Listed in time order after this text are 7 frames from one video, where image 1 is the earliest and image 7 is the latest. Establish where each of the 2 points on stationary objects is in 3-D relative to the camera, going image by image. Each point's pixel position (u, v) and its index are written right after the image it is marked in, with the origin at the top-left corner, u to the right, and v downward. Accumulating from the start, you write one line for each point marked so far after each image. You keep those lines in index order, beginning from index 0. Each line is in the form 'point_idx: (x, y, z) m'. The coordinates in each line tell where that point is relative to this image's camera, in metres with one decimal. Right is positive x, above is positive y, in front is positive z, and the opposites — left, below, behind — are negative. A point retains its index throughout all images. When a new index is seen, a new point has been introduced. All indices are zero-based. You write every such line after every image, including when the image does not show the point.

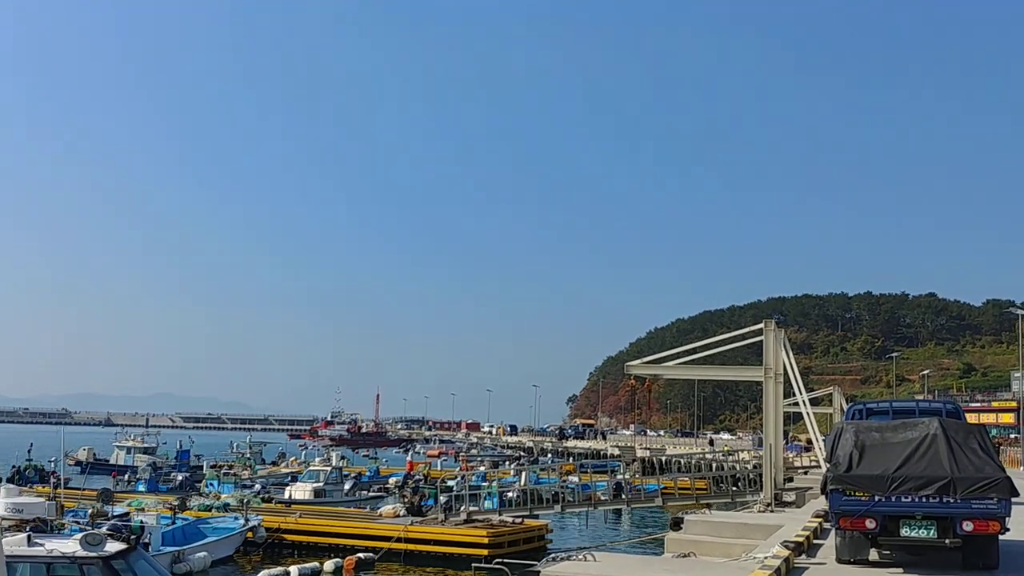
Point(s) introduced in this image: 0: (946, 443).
0: (+3.9, -1.4, +9.4) m
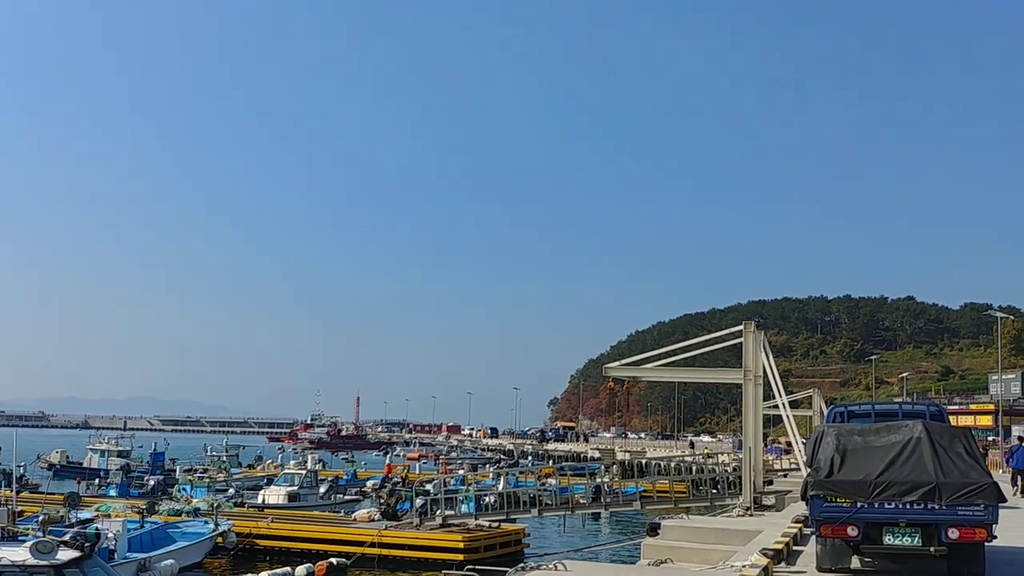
0: (+3.6, -1.4, +9.1) m
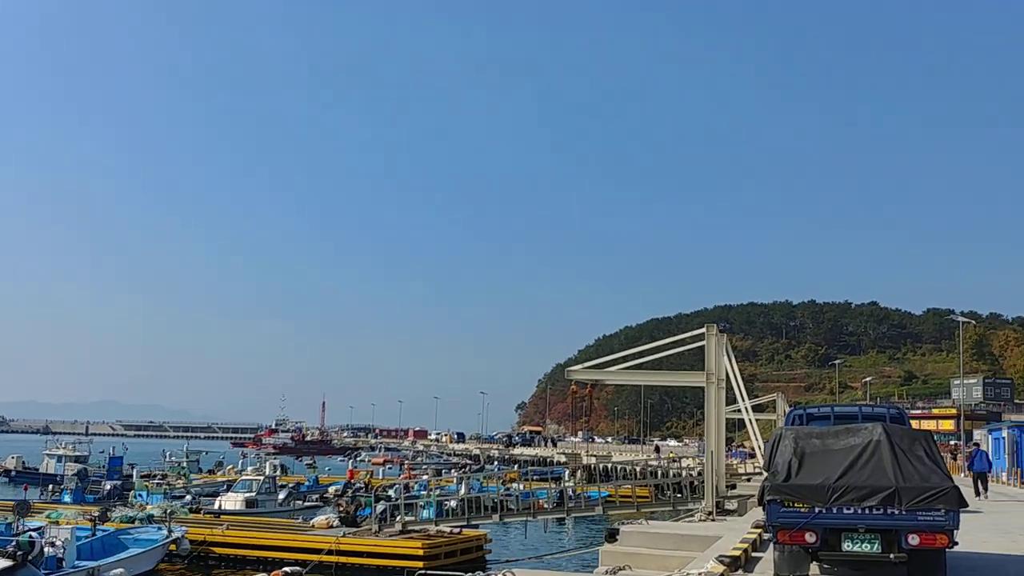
0: (+3.1, -1.3, +8.8) m
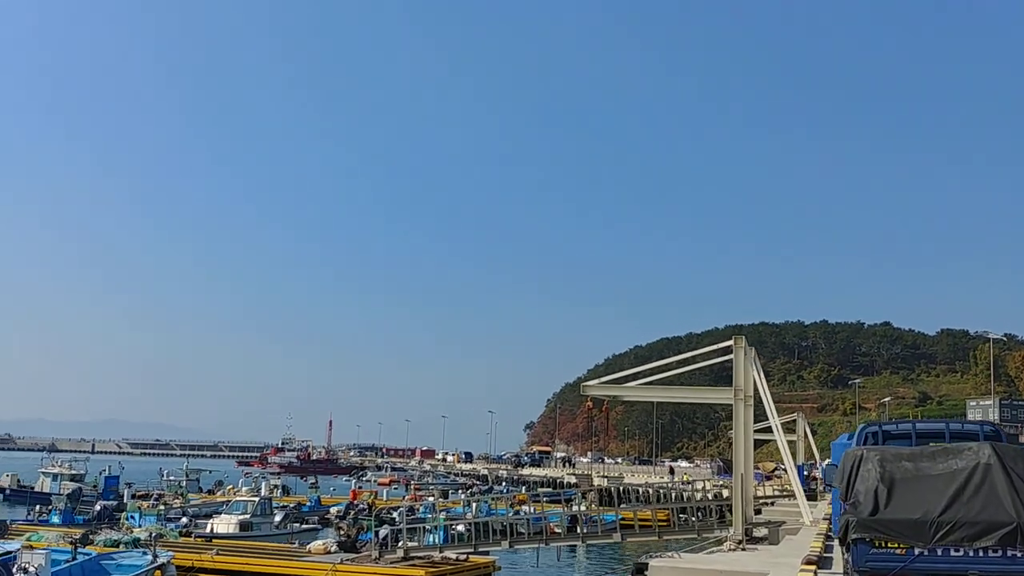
0: (+3.3, -1.2, +7.0) m
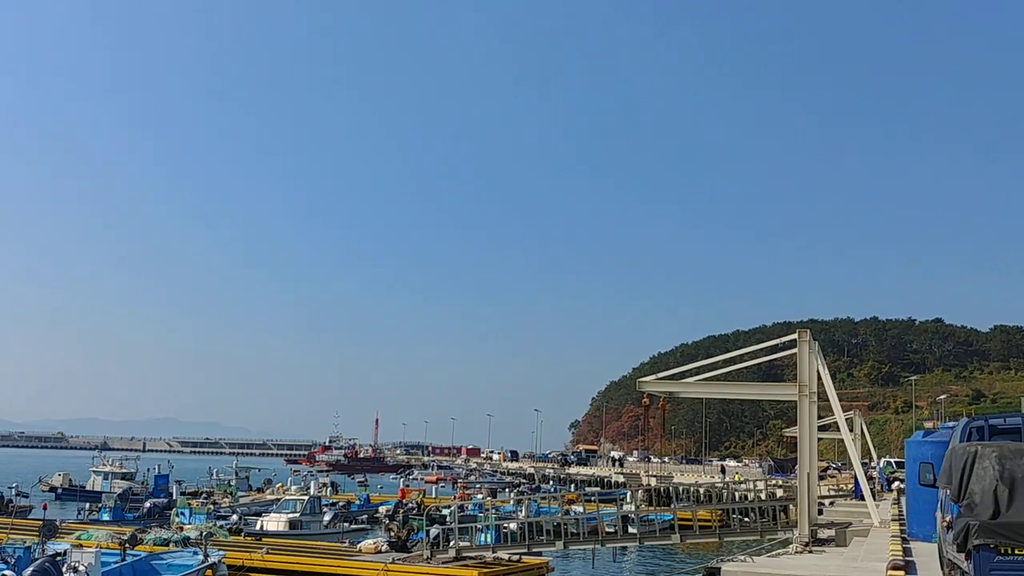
0: (+3.7, -1.1, +6.3) m
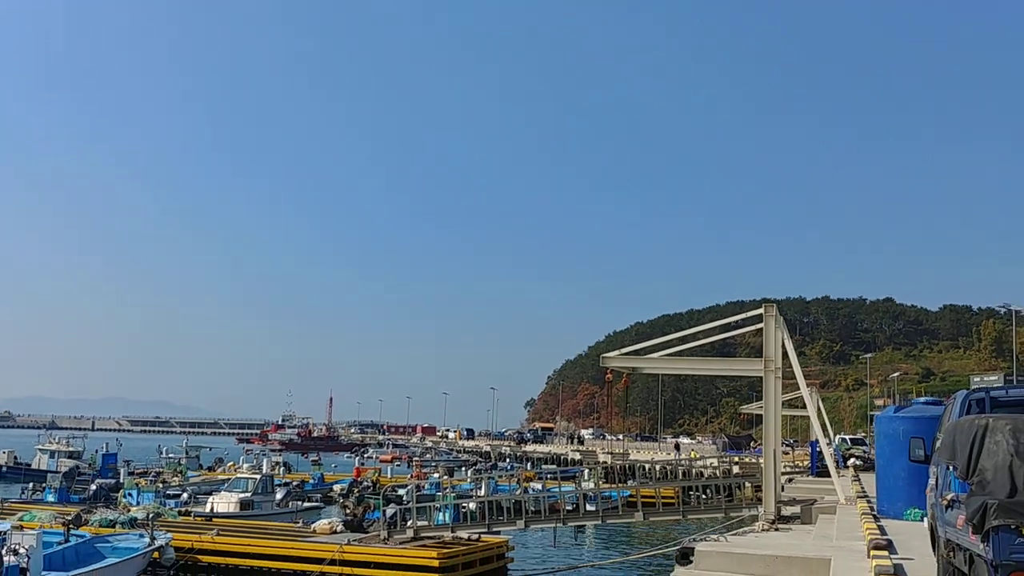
0: (+3.6, -0.9, +5.8) m
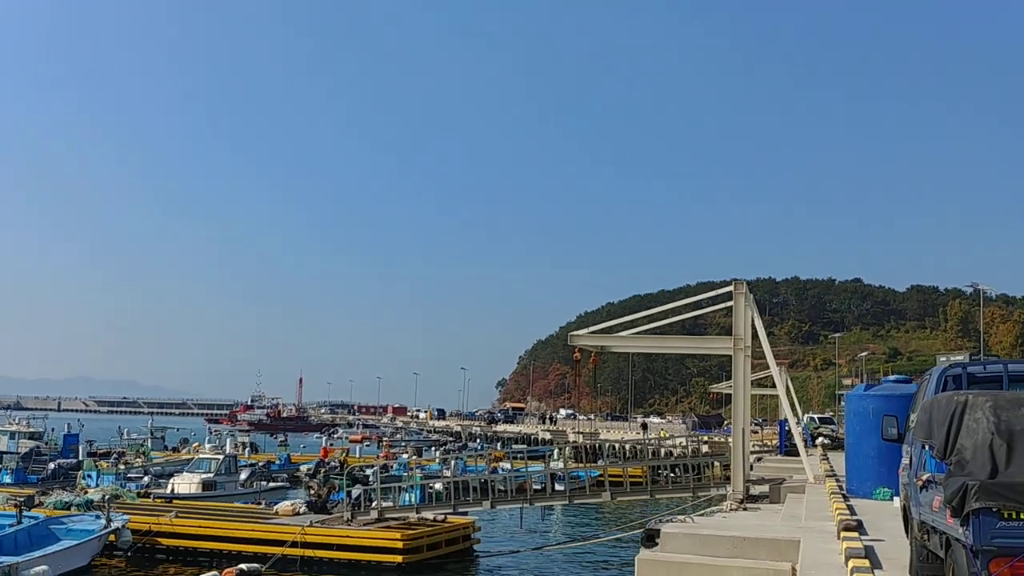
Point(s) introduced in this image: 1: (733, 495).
0: (+3.3, -0.7, +5.4) m
1: (+4.1, -3.9, +19.8) m
